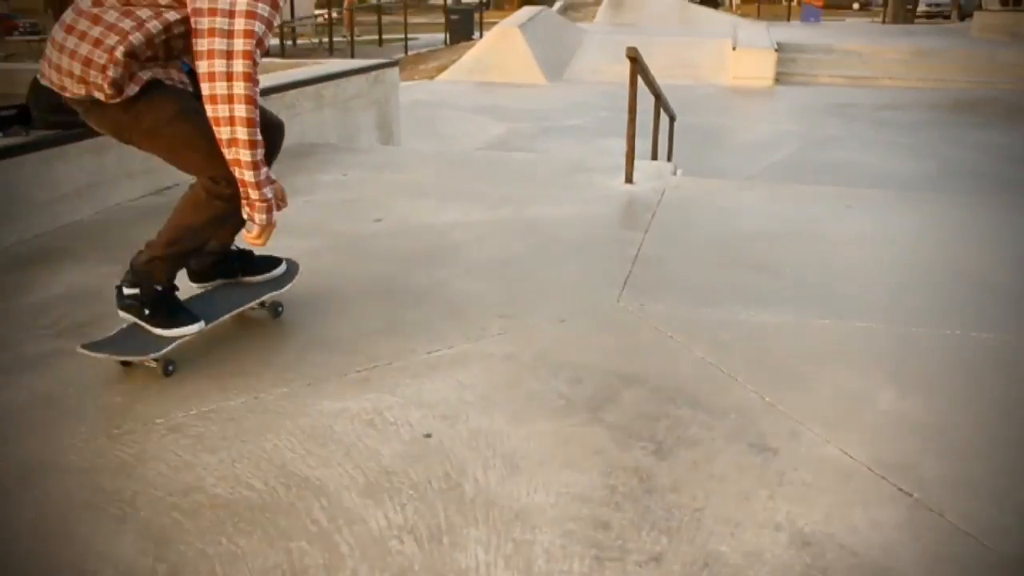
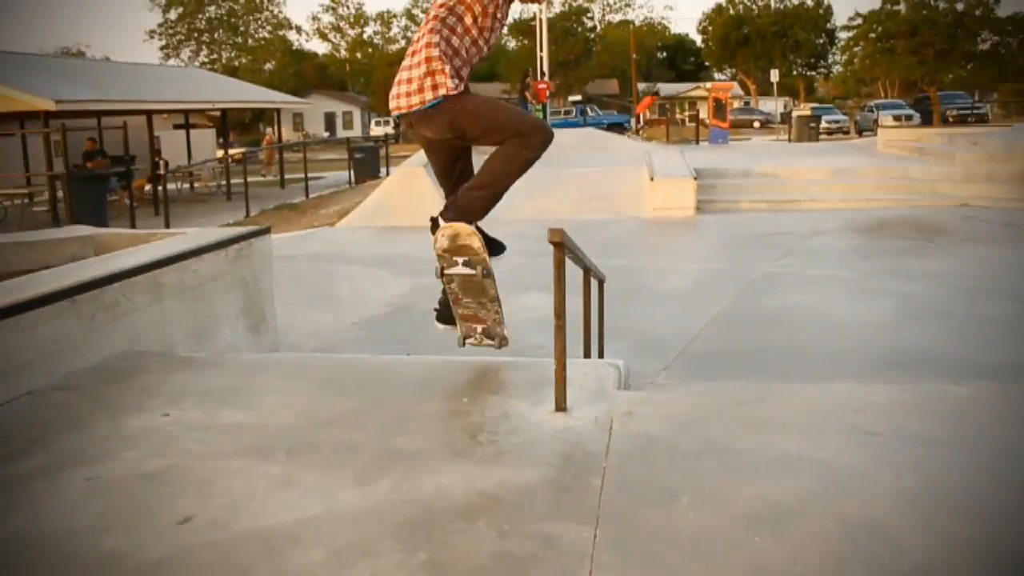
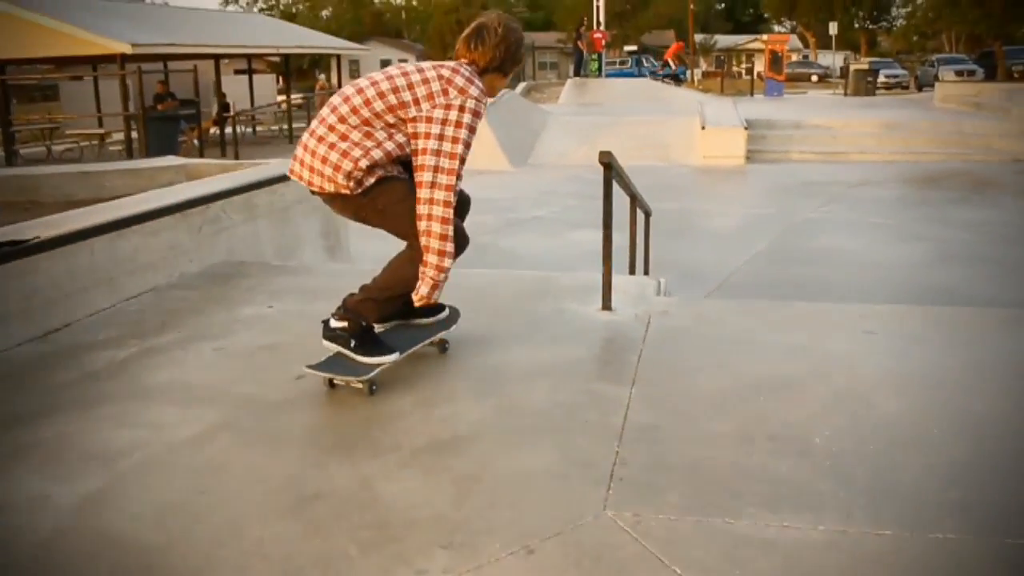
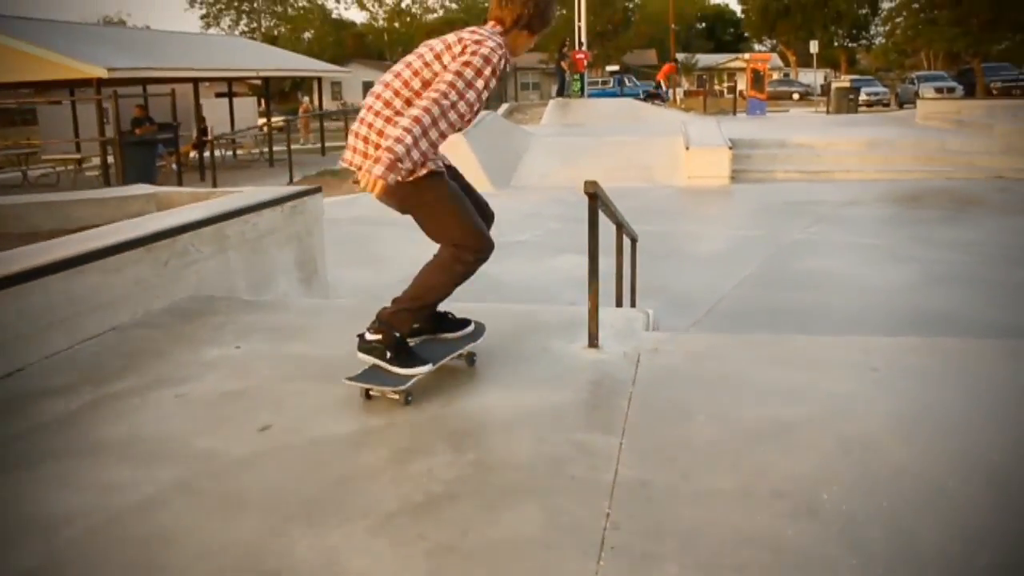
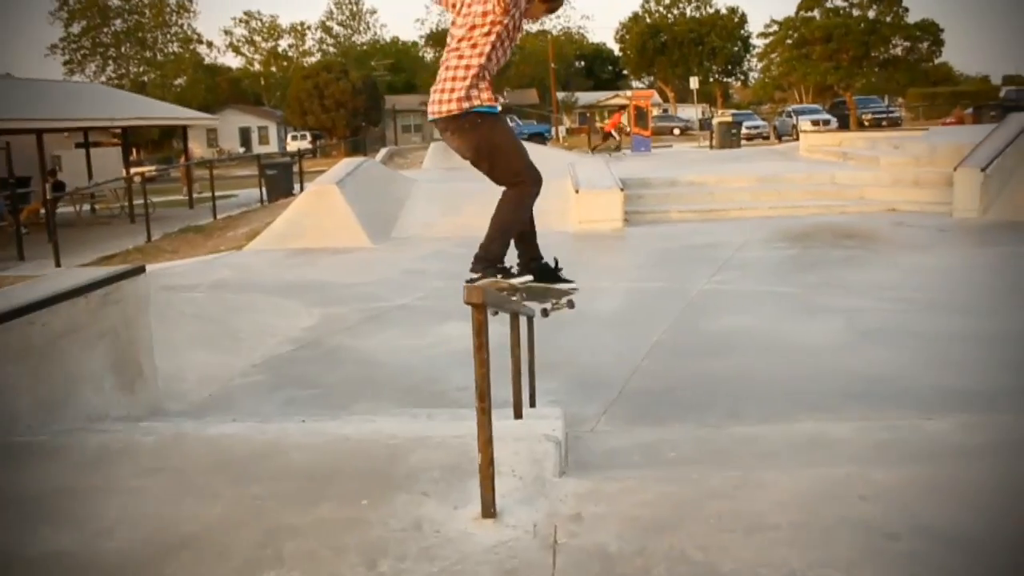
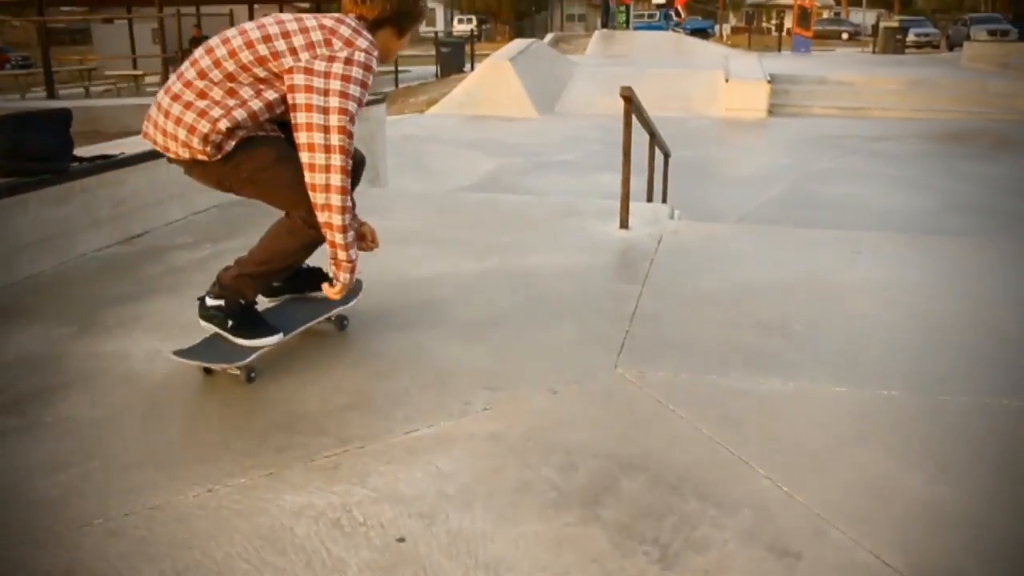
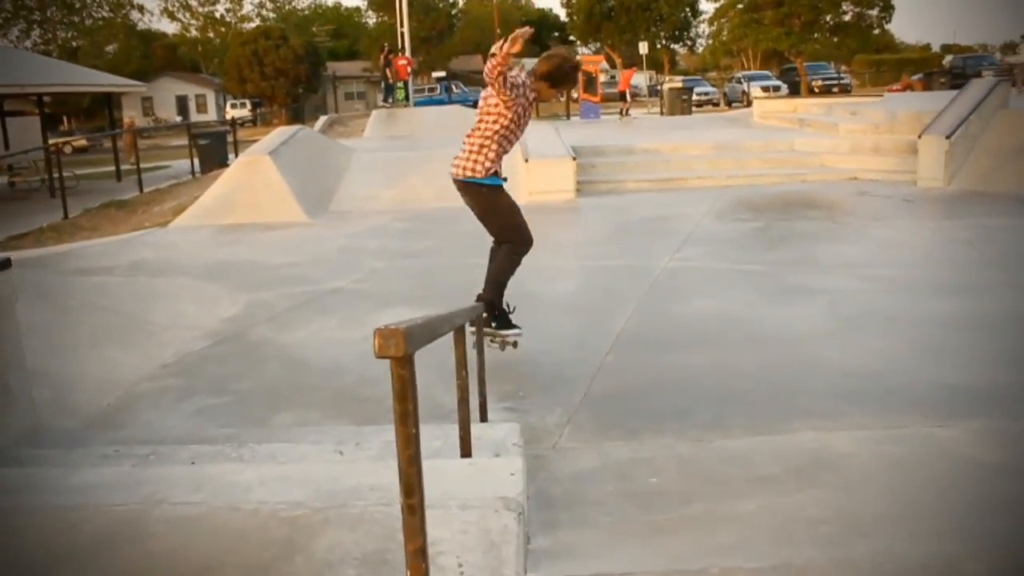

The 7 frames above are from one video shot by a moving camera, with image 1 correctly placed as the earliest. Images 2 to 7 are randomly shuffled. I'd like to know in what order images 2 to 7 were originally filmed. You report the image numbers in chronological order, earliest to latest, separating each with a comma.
6, 3, 4, 2, 5, 7
